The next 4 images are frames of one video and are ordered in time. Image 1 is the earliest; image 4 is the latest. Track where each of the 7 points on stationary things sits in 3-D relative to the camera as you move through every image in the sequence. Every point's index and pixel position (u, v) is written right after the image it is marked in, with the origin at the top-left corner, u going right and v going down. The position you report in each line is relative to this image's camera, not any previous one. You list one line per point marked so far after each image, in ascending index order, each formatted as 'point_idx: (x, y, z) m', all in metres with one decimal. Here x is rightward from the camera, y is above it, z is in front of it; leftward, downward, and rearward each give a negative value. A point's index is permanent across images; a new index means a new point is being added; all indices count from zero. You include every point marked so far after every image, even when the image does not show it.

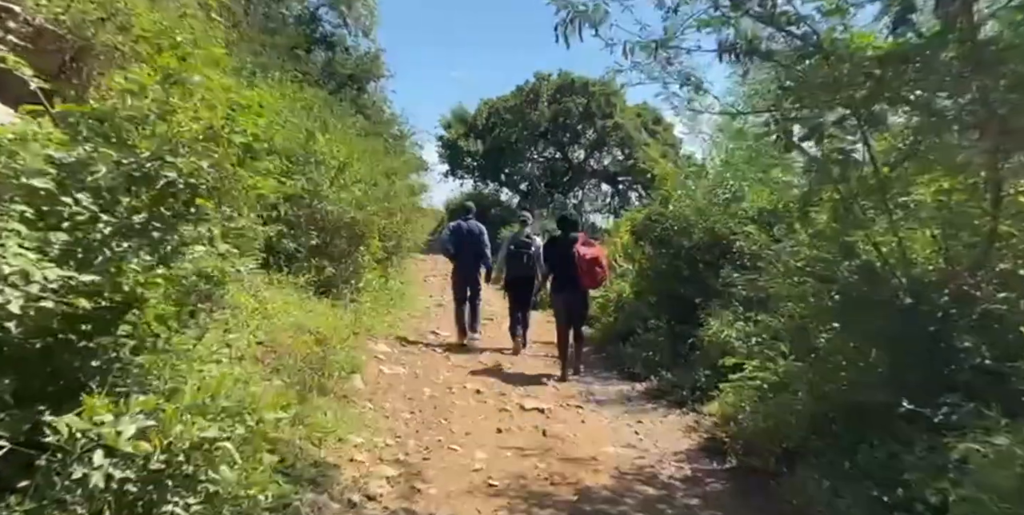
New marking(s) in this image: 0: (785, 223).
0: (+2.9, +0.3, +6.4) m
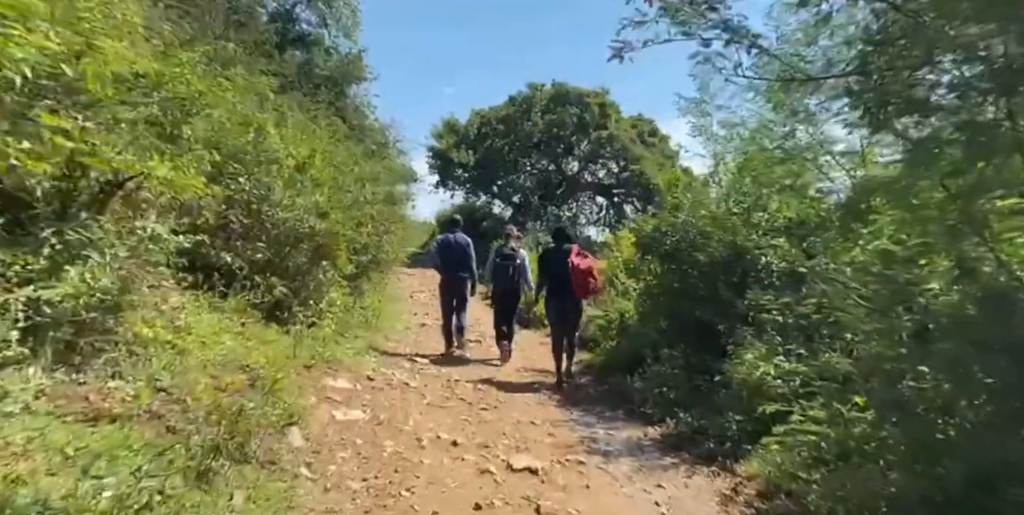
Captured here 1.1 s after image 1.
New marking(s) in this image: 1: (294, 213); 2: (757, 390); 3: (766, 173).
0: (+2.8, +0.2, +5.3) m
1: (-2.4, +0.5, +6.7) m
2: (+2.1, -1.1, +5.1) m
3: (+2.7, +0.9, +6.5) m
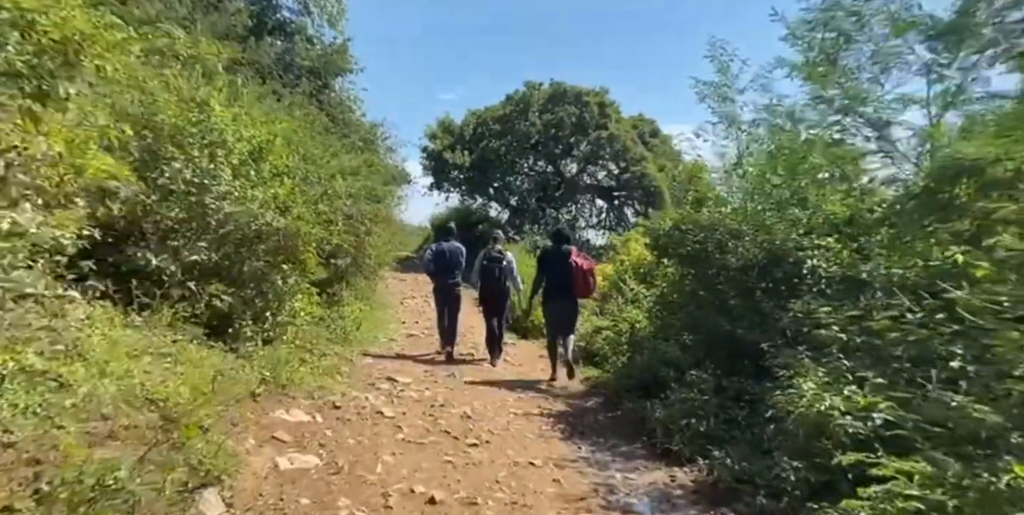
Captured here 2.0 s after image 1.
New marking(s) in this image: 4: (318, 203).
0: (+2.7, +0.2, +4.2) m
1: (-2.4, +0.5, +5.6) m
2: (+2.0, -1.1, +4.0) m
3: (+2.6, +0.9, +5.3) m
4: (-2.4, +0.7, +7.5) m
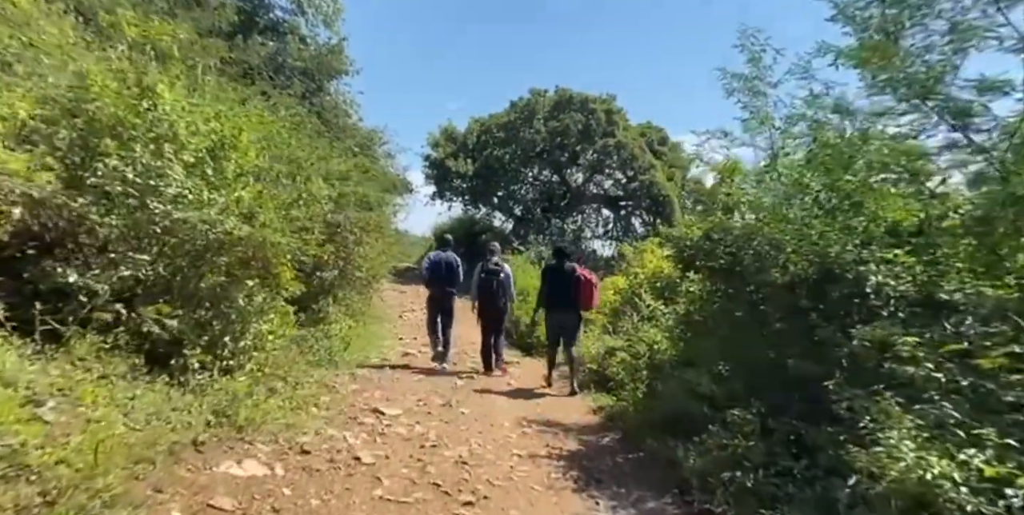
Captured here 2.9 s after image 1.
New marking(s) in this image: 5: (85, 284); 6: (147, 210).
0: (+2.8, +0.1, +3.2) m
1: (-2.4, +0.4, +4.7) m
2: (+2.0, -1.2, +3.0) m
3: (+2.6, +0.8, +4.4) m
4: (-2.3, +0.5, +6.6) m
5: (-2.9, -0.2, +4.1) m
6: (-2.7, +0.3, +4.4) m
